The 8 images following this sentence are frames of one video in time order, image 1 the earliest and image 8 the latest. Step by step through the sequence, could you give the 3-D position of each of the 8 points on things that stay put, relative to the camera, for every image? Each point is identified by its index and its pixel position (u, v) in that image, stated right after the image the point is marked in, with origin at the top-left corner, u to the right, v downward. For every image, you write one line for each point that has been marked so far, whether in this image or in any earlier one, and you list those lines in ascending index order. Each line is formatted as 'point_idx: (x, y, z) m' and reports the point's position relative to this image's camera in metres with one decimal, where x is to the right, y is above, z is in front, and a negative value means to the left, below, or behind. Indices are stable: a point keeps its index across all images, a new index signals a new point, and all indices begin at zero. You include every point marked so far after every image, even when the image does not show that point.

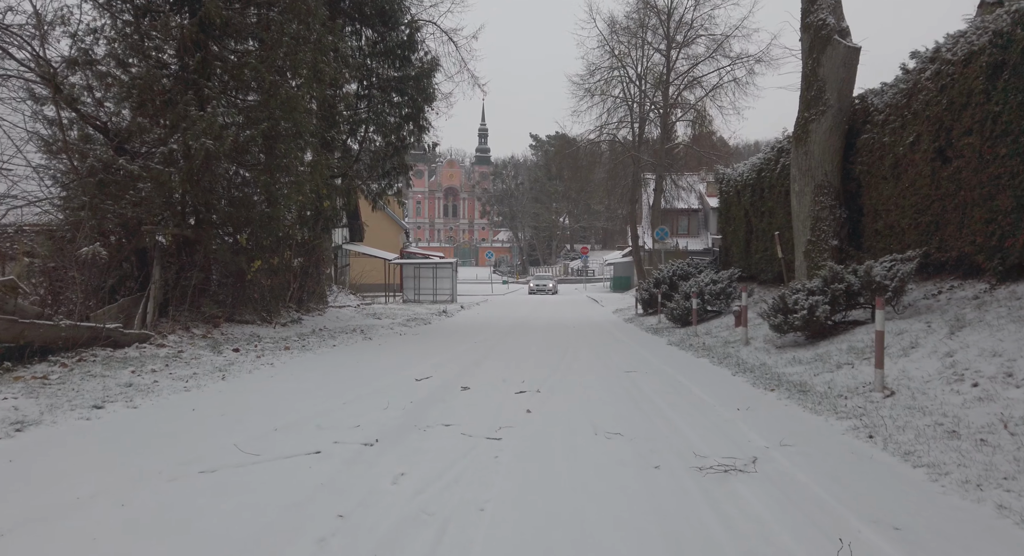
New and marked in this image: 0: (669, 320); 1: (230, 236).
0: (+3.9, -1.1, +17.7) m
1: (-5.5, +0.8, +13.8) m
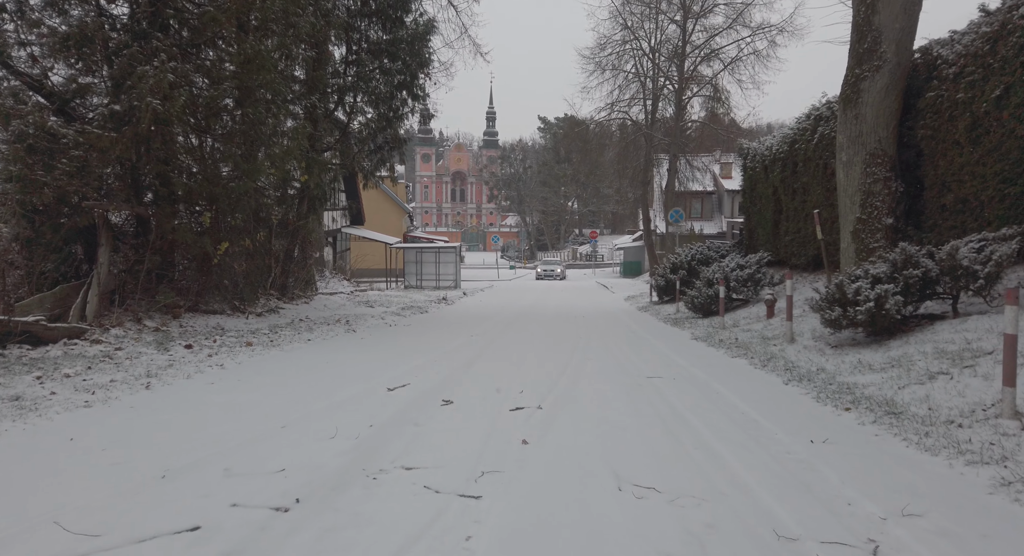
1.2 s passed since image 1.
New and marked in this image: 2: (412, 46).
0: (+4.0, -0.7, +16.0) m
1: (-5.5, +1.1, +12.2) m
2: (-2.4, +5.7, +17.3) m
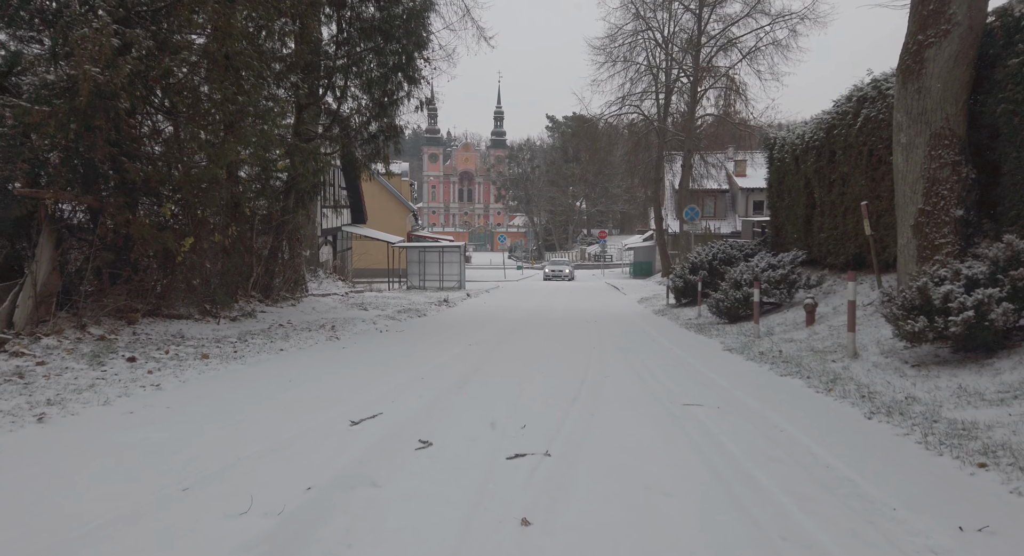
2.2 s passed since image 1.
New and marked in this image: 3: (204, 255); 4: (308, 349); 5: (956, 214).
0: (+4.1, -0.7, +14.4) m
1: (-5.4, +1.1, +10.7) m
2: (-2.3, +5.7, +15.8) m
3: (-5.0, +0.4, +11.6) m
4: (-2.9, -1.0, +10.0) m
5: (+5.7, +0.8, +9.1) m
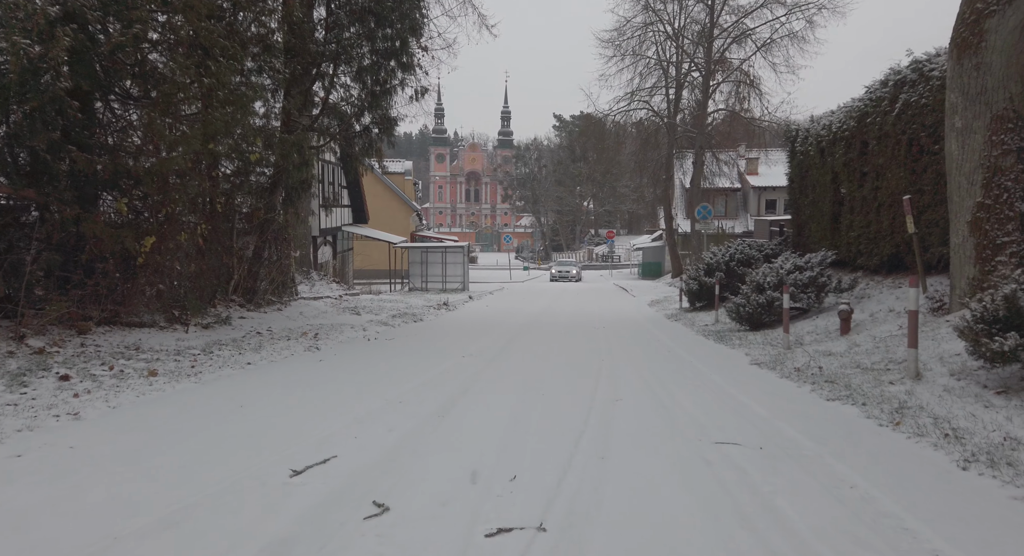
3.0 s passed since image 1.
0: (+4.1, -0.8, +13.2) m
1: (-5.5, +1.1, +9.6) m
2: (-2.3, +5.6, +14.7) m
3: (-5.0, +0.3, +10.5) m
4: (-2.9, -1.0, +8.9) m
5: (+5.6, +0.8, +7.8) m
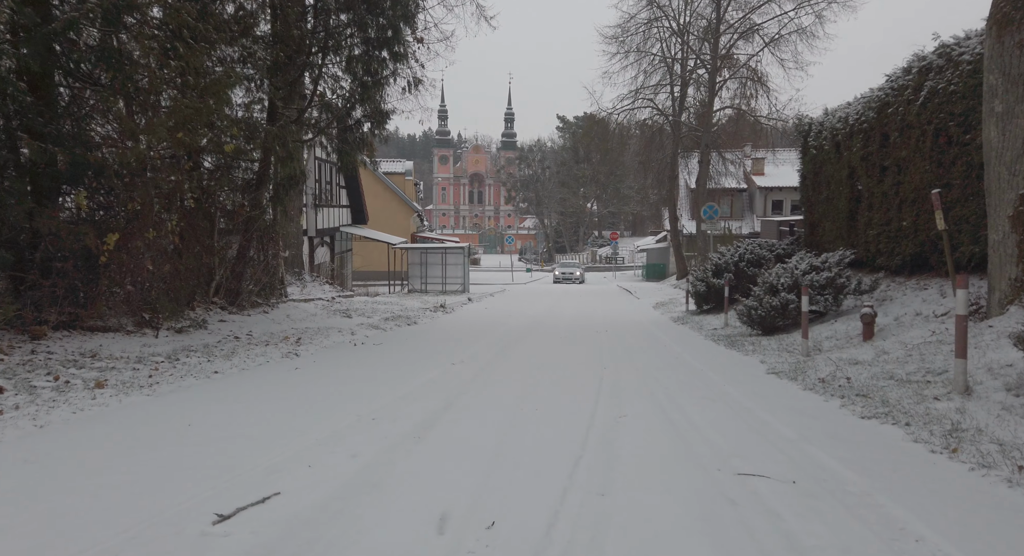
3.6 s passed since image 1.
0: (+4.1, -0.8, +12.4) m
1: (-5.5, +1.0, +8.8) m
2: (-2.3, +5.6, +13.9) m
3: (-5.1, +0.3, +9.7) m
4: (-3.0, -1.0, +8.1) m
5: (+5.6, +0.8, +7.0) m
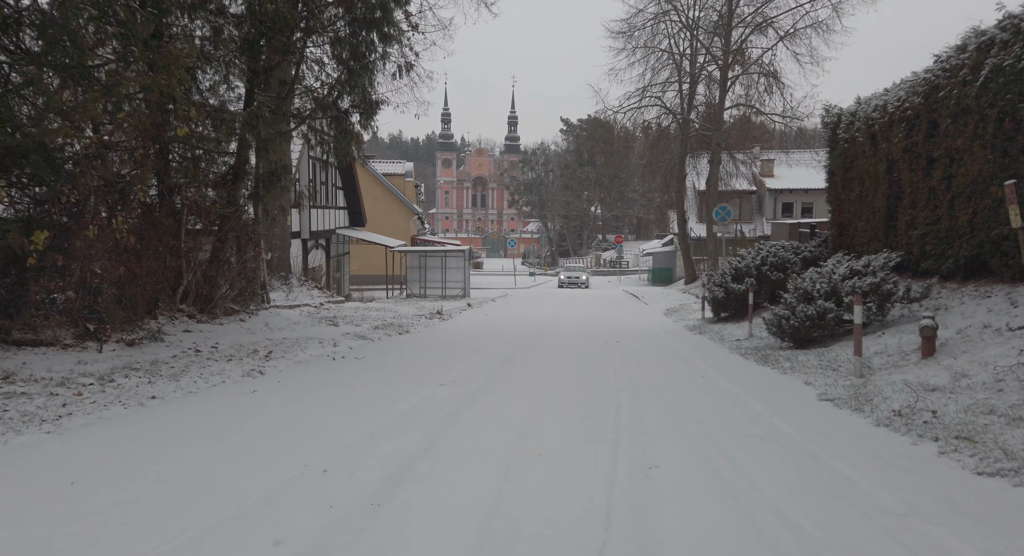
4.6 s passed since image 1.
0: (+4.1, -0.9, +11.0) m
1: (-5.5, +1.0, +7.5) m
2: (-2.3, +5.5, +12.6) m
3: (-5.1, +0.3, +8.4) m
4: (-3.0, -1.1, +6.8) m
5: (+5.6, +0.7, +5.7) m
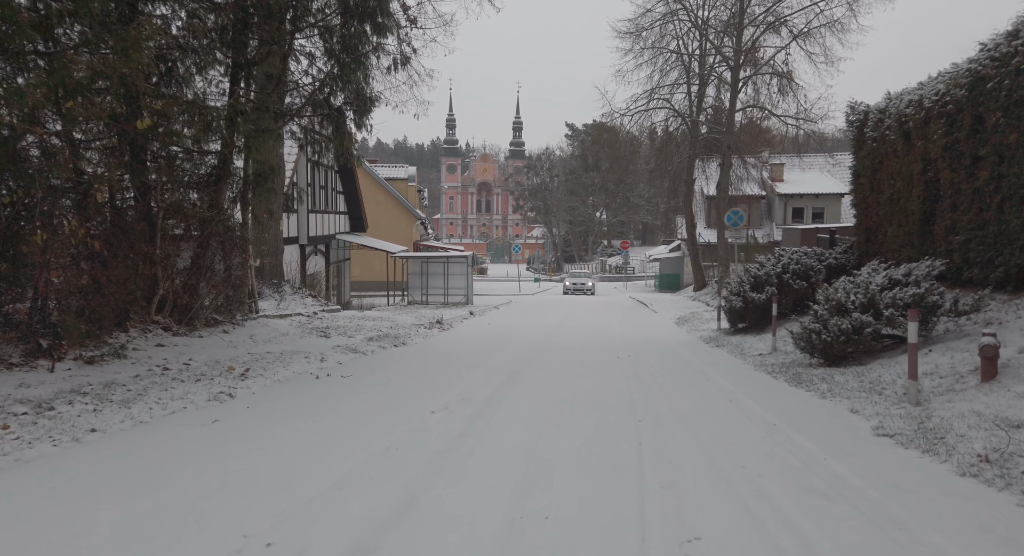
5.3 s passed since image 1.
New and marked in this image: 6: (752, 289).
0: (+4.1, -1.0, +10.0) m
1: (-5.5, +0.9, +6.6) m
2: (-2.2, +5.4, +11.7) m
3: (-5.1, +0.2, +7.5) m
4: (-2.9, -1.2, +5.8) m
5: (+5.6, +0.6, +4.7) m
6: (+4.9, -0.2, +14.5) m
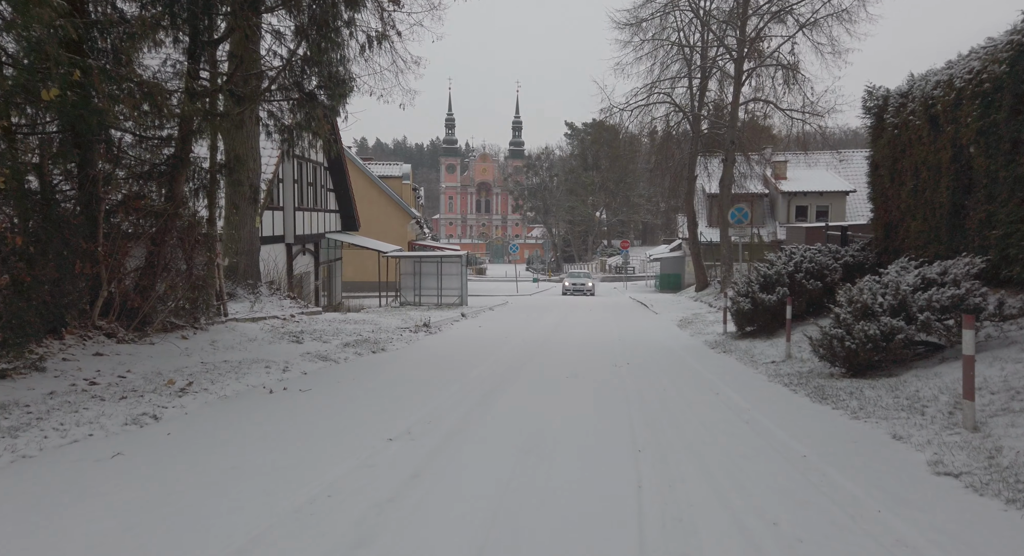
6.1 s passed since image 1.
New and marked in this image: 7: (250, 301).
0: (+3.9, -1.0, +8.9) m
1: (-5.7, +0.9, +5.5) m
2: (-2.4, +5.4, +10.6) m
3: (-5.3, +0.2, +6.4) m
4: (-3.1, -1.2, +4.7) m
5: (+5.4, +0.6, +3.6) m
6: (+4.7, -0.2, +13.4) m
7: (-5.8, -0.5, +15.5) m
